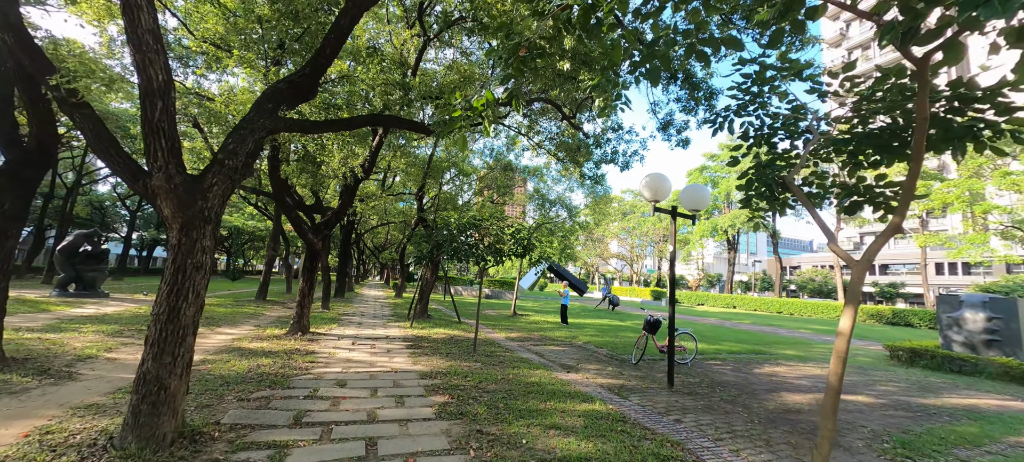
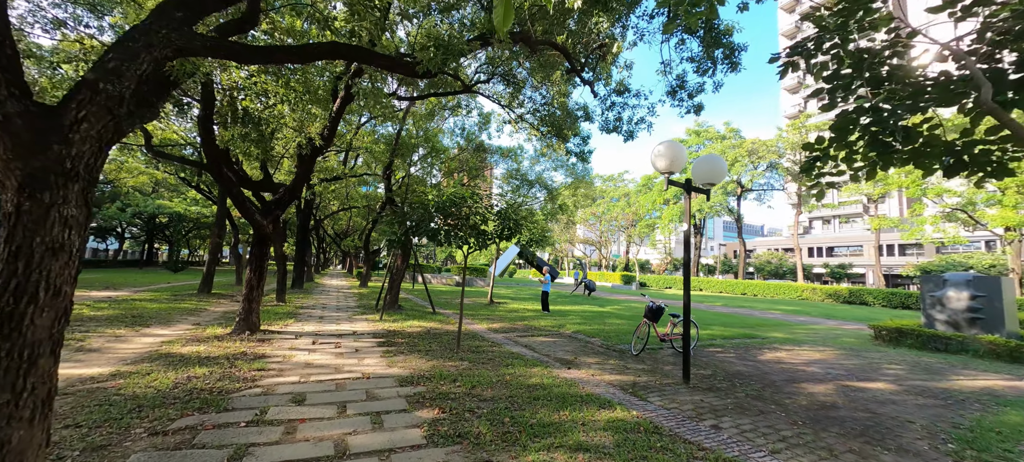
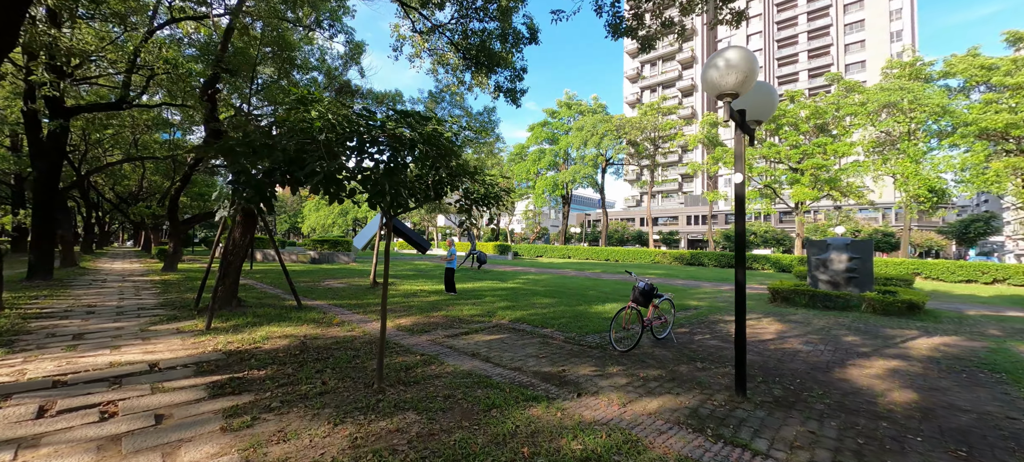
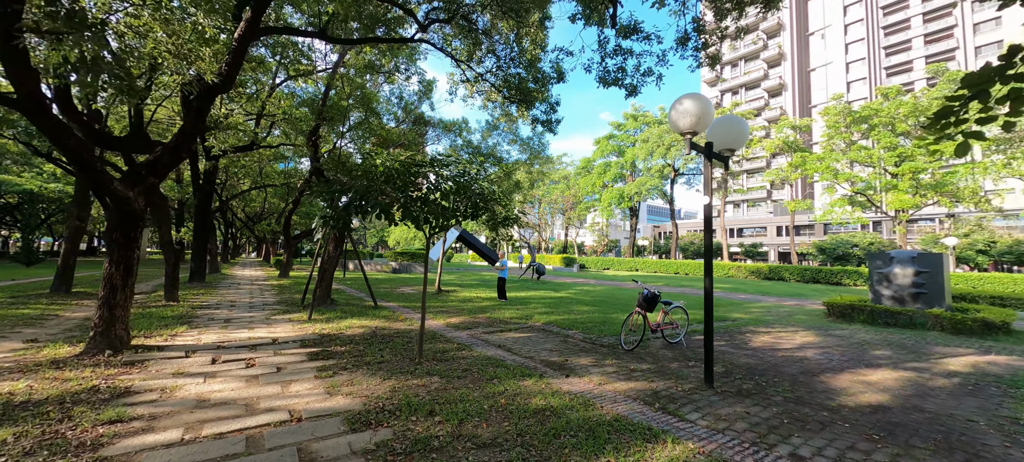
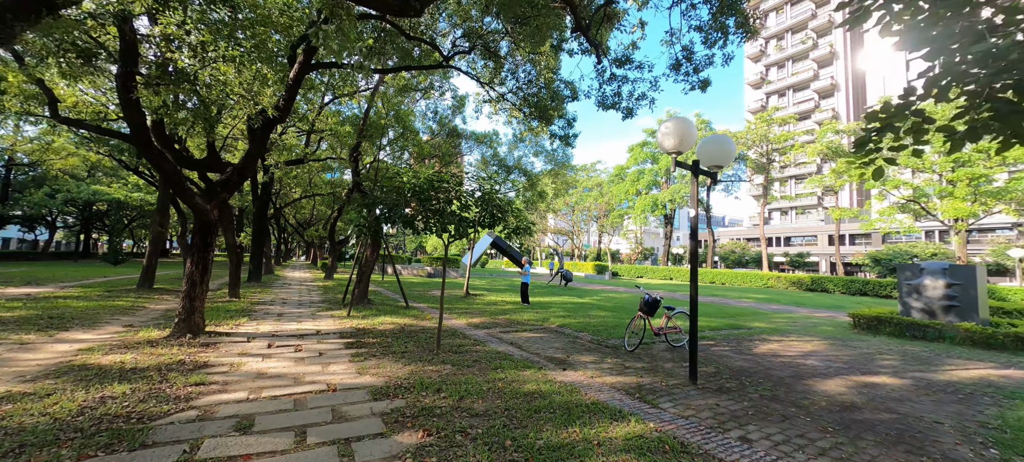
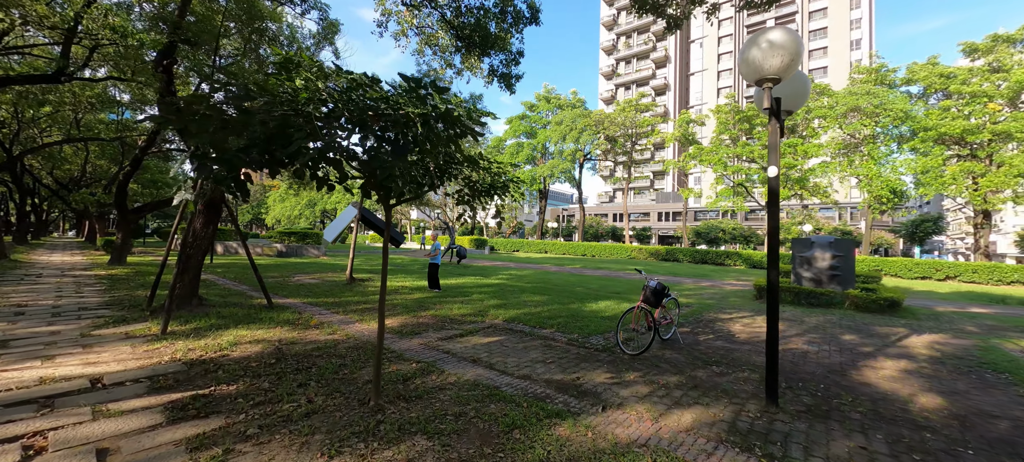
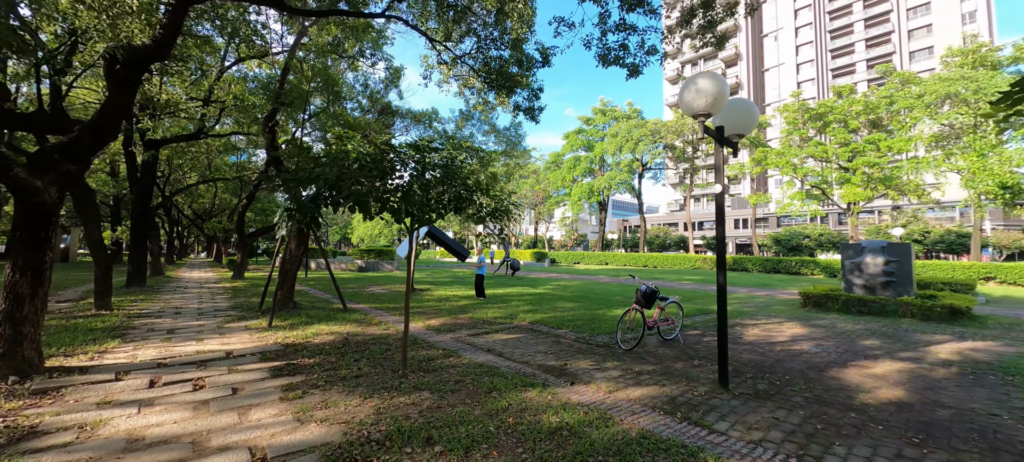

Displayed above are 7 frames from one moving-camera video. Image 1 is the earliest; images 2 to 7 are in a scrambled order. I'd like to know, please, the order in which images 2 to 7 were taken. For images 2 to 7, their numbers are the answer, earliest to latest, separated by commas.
2, 5, 4, 7, 3, 6
